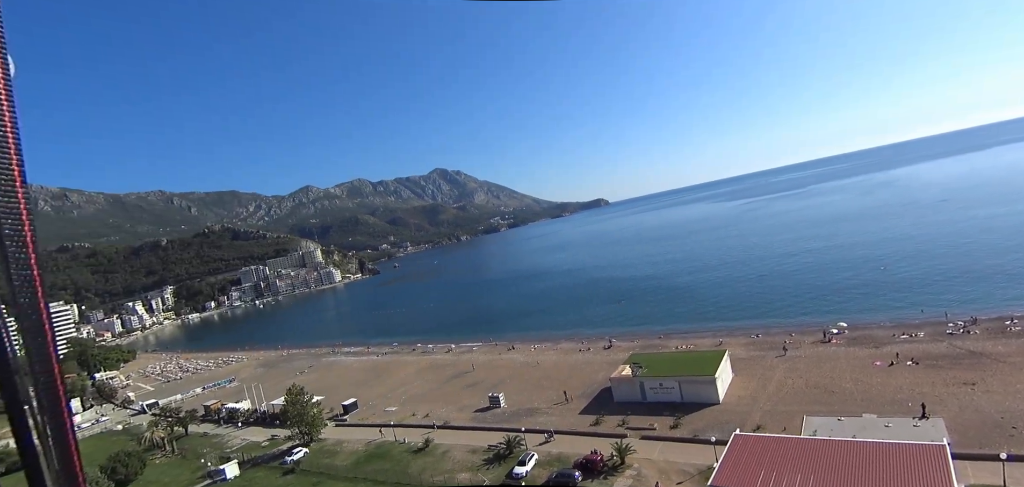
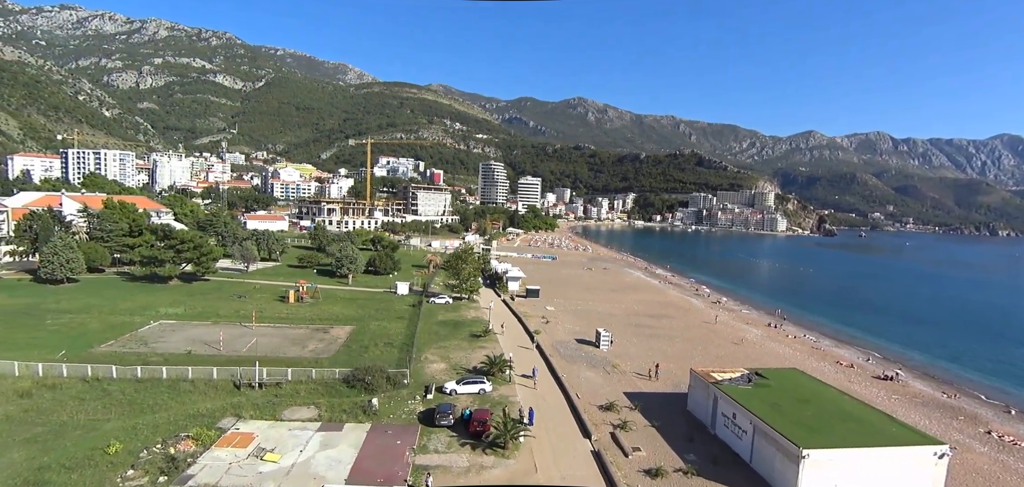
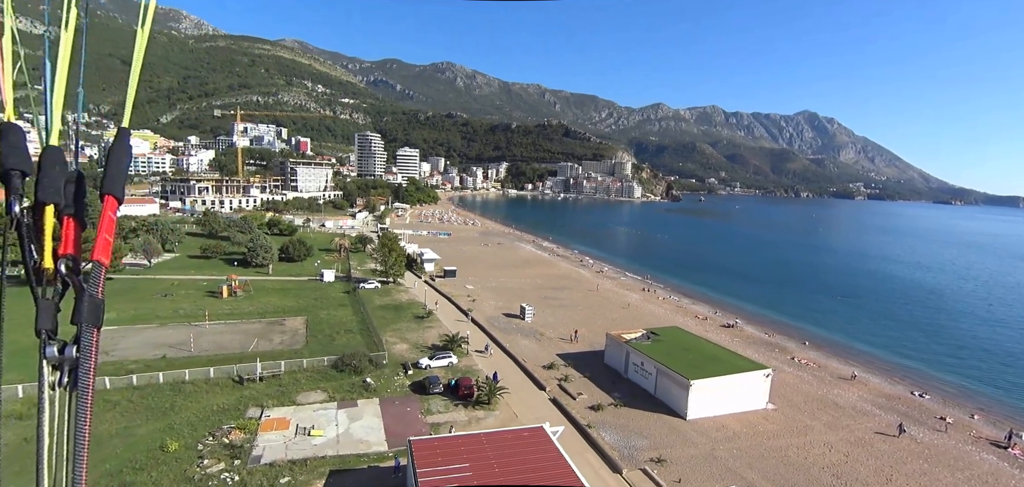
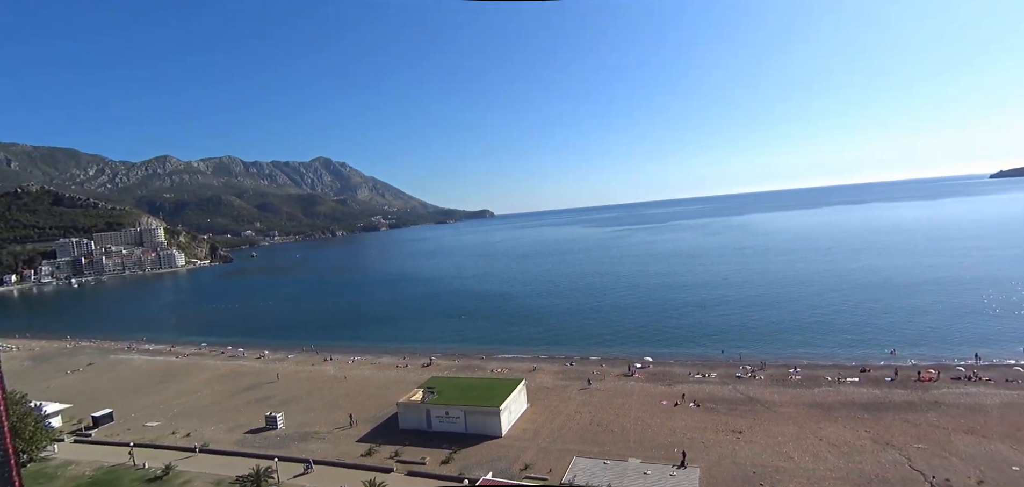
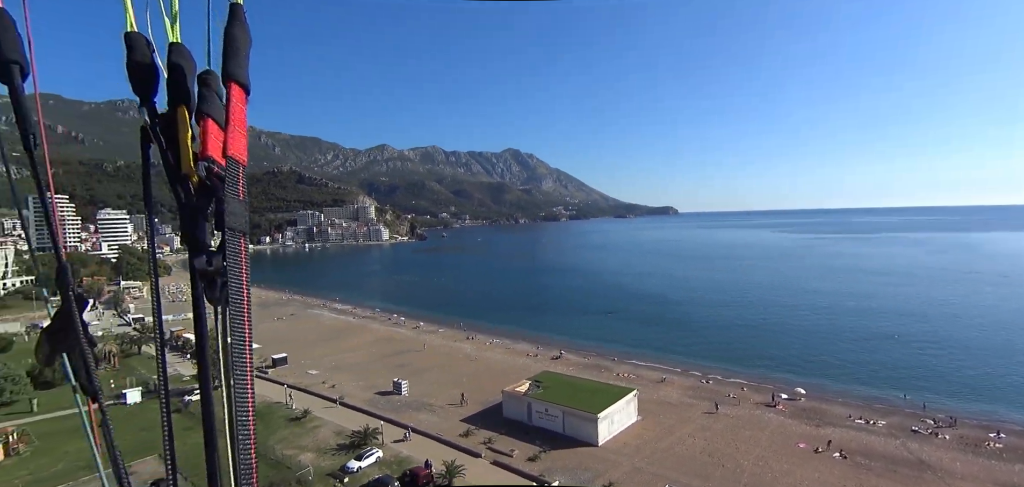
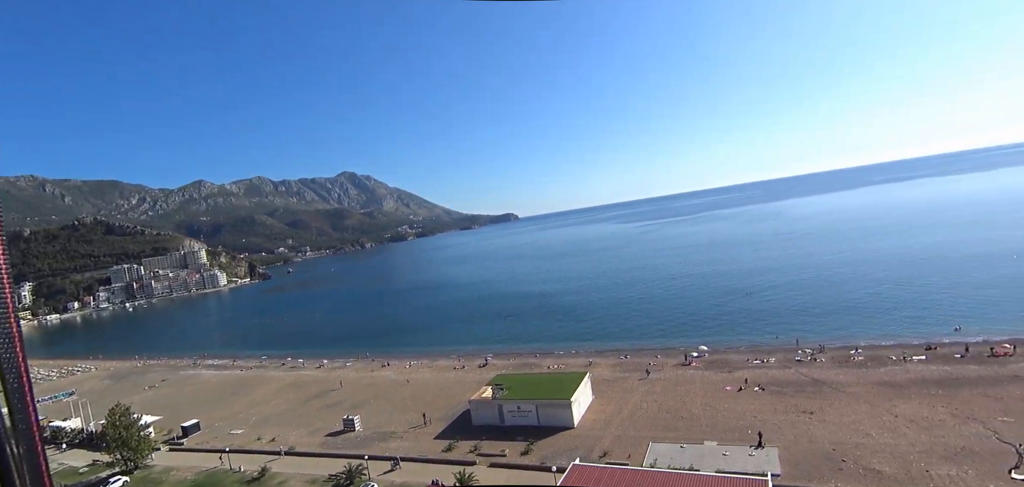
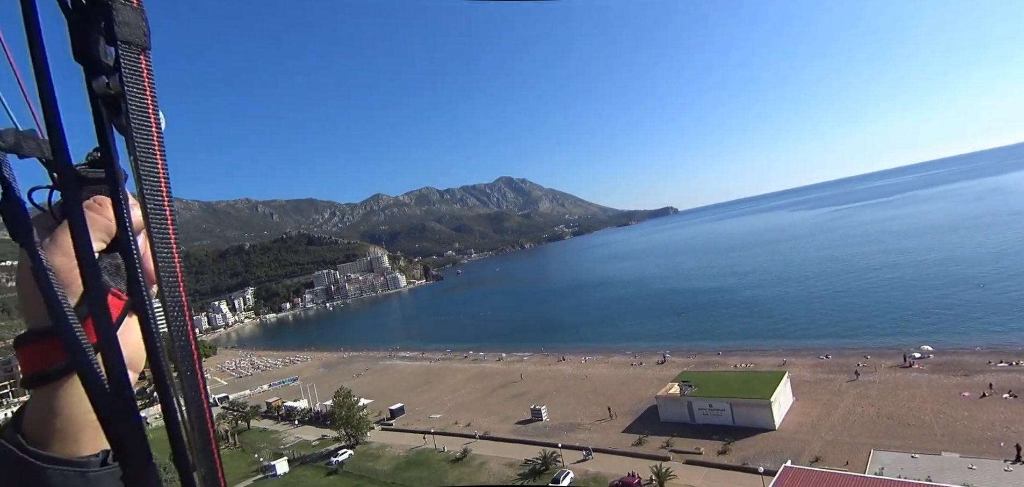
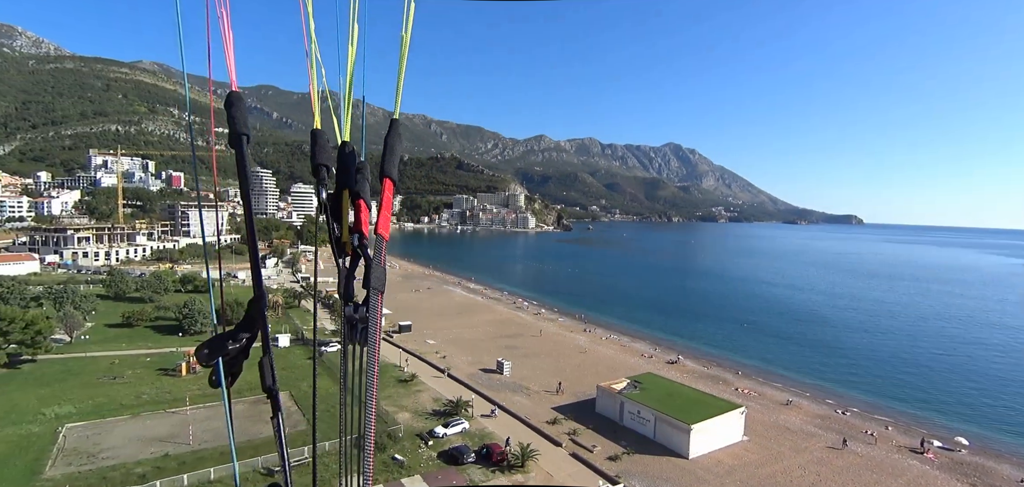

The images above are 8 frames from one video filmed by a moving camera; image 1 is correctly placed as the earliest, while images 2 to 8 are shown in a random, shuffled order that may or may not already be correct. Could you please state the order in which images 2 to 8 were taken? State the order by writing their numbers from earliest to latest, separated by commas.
7, 6, 4, 5, 8, 3, 2
